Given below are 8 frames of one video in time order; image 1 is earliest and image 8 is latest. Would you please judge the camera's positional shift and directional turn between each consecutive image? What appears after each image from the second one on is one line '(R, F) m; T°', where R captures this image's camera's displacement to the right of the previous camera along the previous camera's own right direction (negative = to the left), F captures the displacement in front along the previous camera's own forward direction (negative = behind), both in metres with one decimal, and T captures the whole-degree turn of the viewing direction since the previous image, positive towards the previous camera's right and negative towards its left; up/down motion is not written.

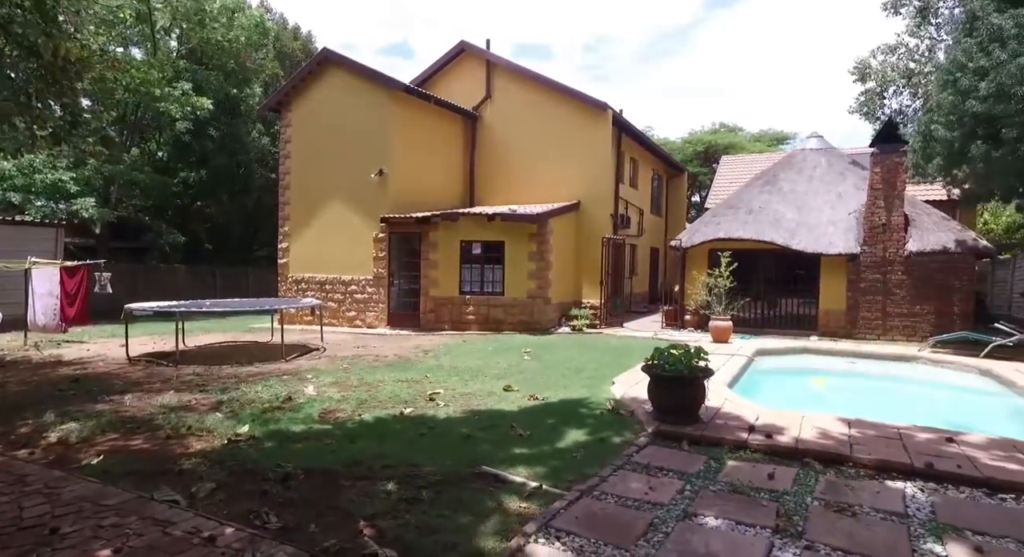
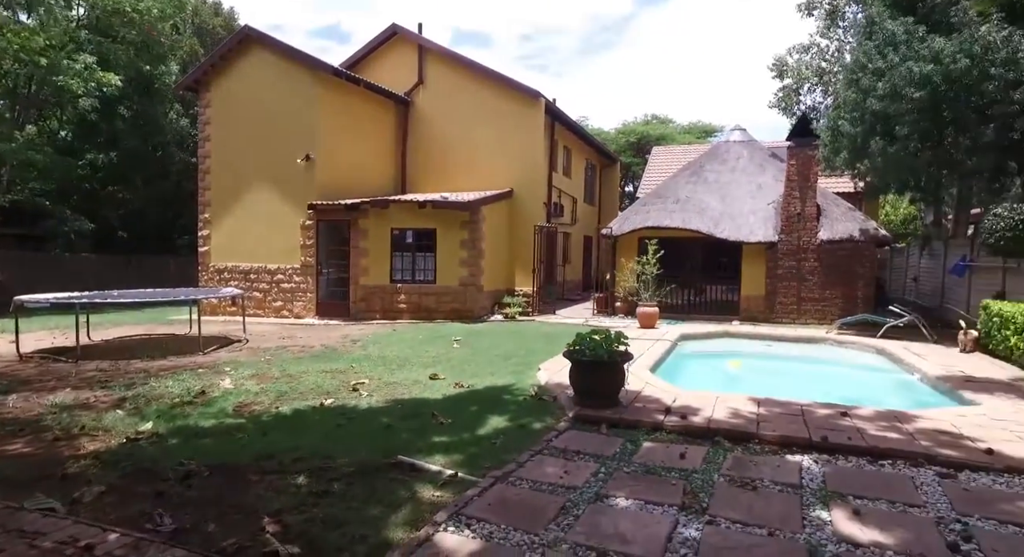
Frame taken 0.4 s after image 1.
(+0.2, 0.0) m; +6°
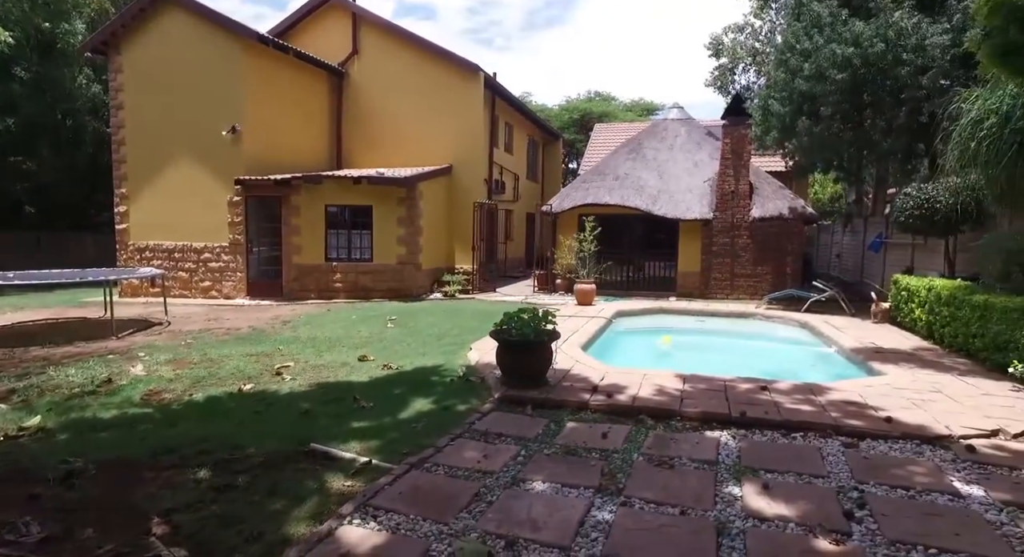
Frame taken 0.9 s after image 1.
(+0.2, +0.1) m; +5°
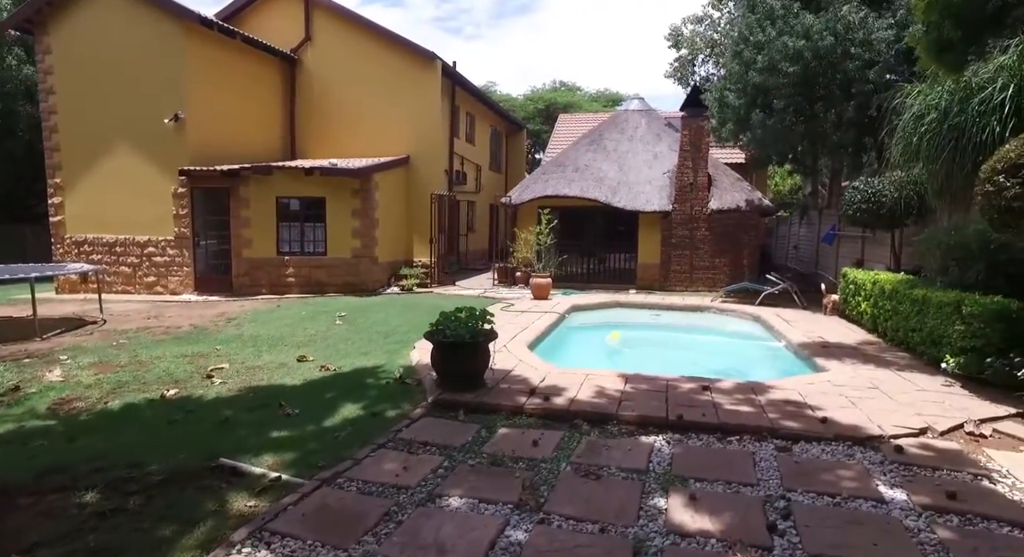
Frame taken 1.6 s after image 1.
(+0.3, +0.2) m; +3°
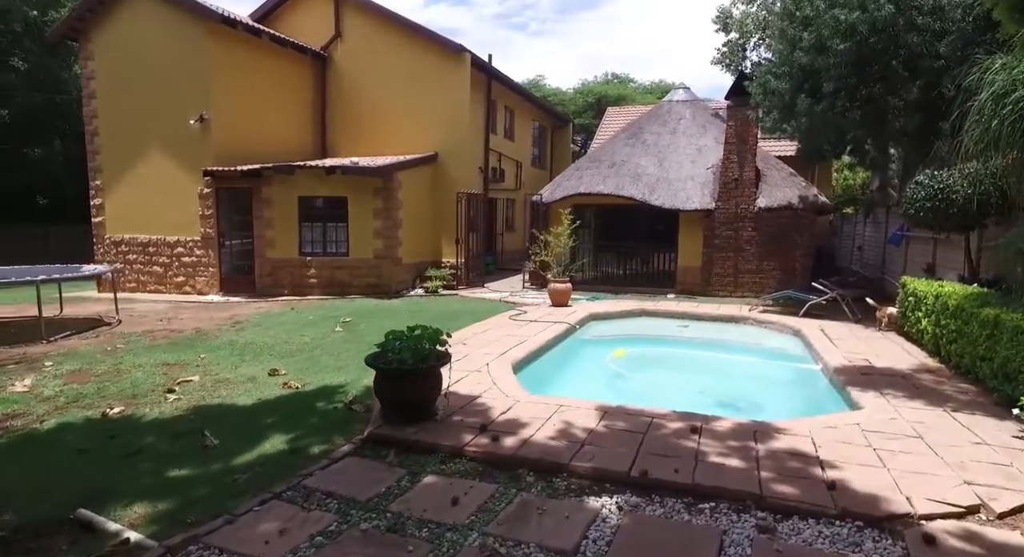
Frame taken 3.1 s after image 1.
(+0.9, +0.9) m; -6°
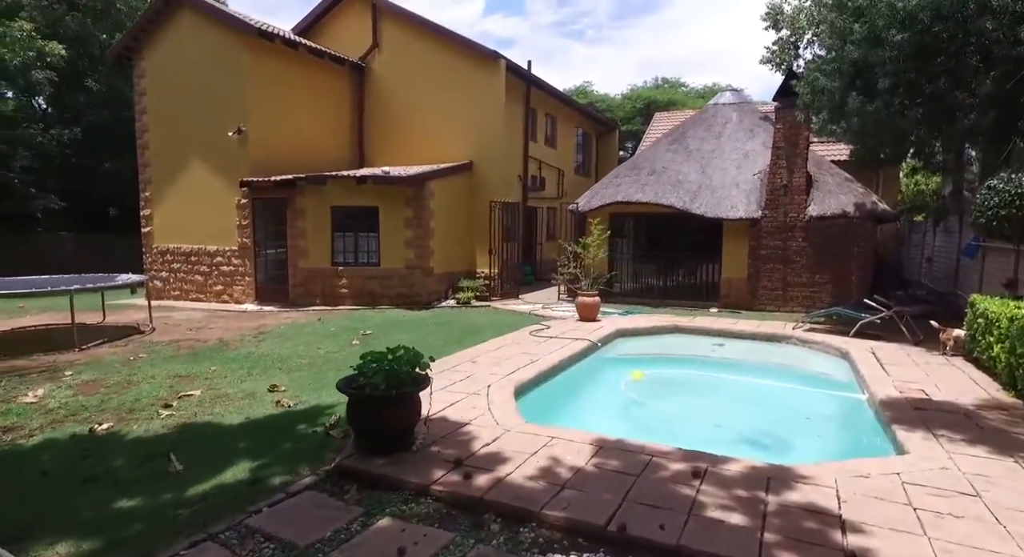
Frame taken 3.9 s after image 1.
(+0.5, +0.5) m; -5°
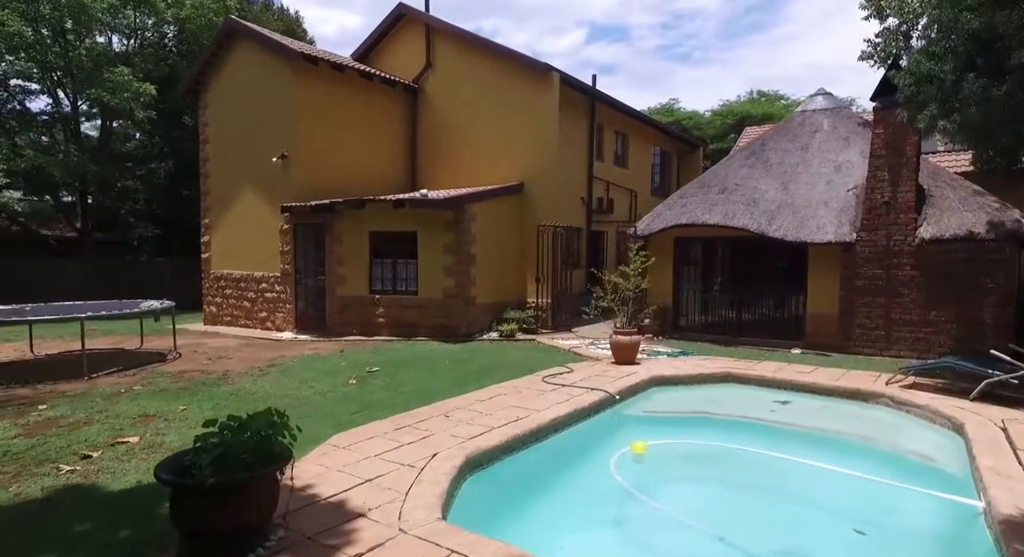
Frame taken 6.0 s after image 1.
(+1.2, +1.5) m; -10°
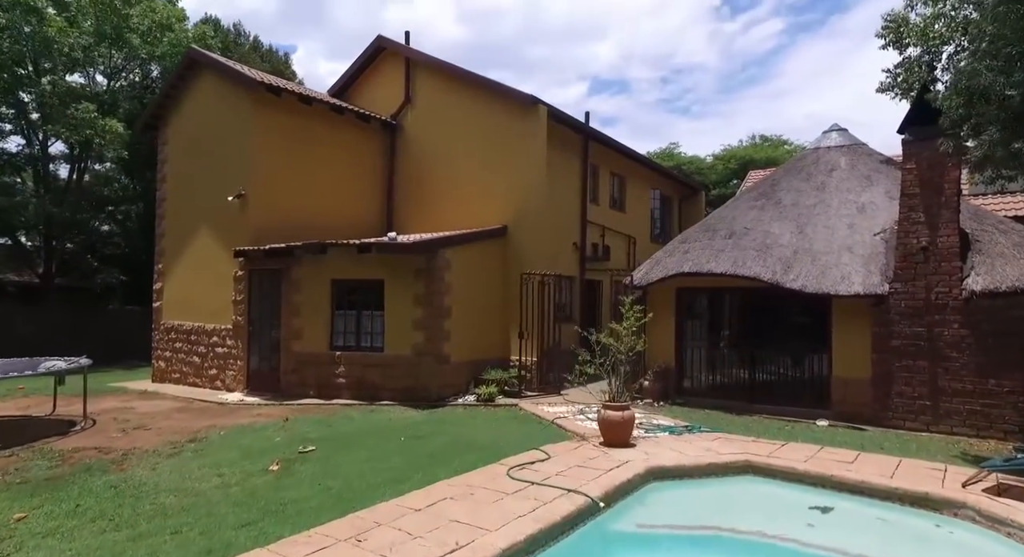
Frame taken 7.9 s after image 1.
(+0.5, +1.6) m; 0°
